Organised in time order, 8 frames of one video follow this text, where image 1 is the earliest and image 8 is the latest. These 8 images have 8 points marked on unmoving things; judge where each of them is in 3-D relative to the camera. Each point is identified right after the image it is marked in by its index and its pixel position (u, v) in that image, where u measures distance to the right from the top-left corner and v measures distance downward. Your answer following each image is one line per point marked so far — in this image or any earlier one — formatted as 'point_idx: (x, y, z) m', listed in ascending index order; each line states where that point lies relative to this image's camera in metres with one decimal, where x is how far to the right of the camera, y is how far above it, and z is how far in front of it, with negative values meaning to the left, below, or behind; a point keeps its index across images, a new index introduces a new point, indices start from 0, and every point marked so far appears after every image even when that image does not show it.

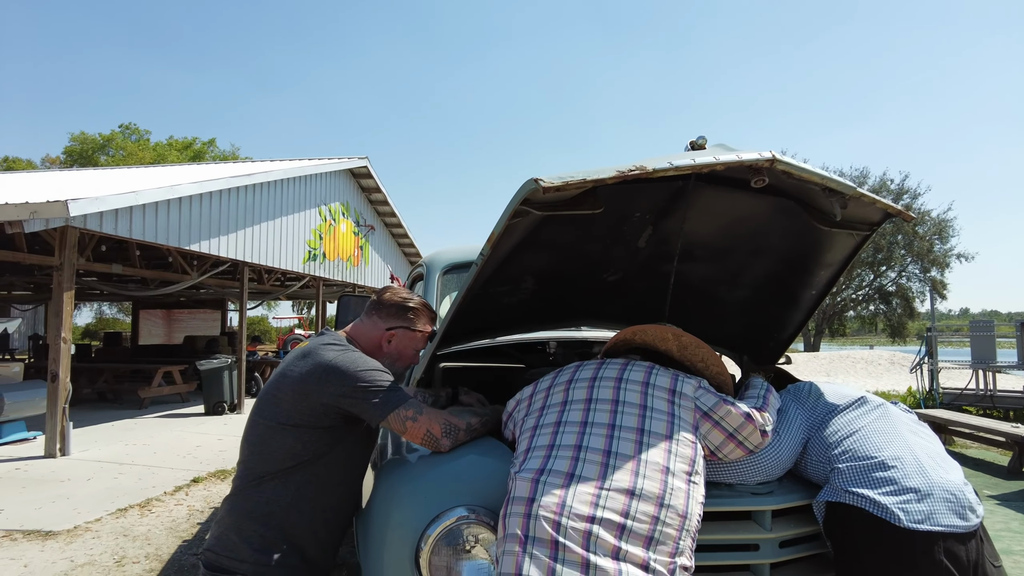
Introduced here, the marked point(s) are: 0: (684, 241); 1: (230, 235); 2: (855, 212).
0: (+0.8, +0.2, +2.7) m
1: (-5.5, +1.1, +12.1) m
2: (+1.2, +0.3, +2.2) m
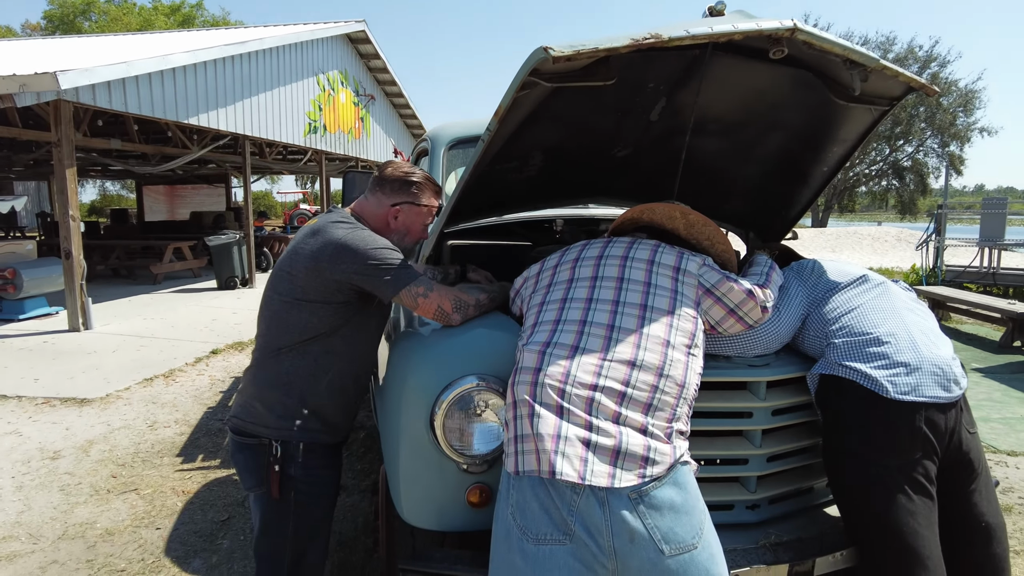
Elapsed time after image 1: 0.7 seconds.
0: (+0.8, +0.7, +2.6) m
1: (-5.4, +3.5, +11.8) m
2: (+1.3, +0.7, +2.1) m
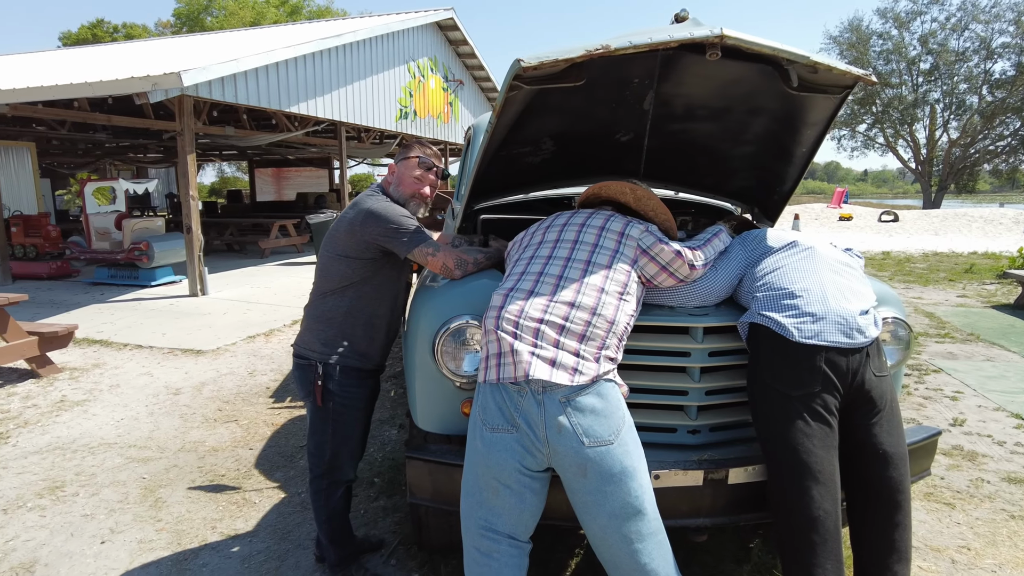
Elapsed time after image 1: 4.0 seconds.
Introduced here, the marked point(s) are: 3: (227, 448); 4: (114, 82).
0: (+0.8, +0.9, +3.0) m
1: (-3.9, +4.0, +12.8) m
2: (+1.2, +0.8, +2.4) m
3: (-2.0, -1.1, +4.3) m
4: (-5.2, +2.7, +8.0) m
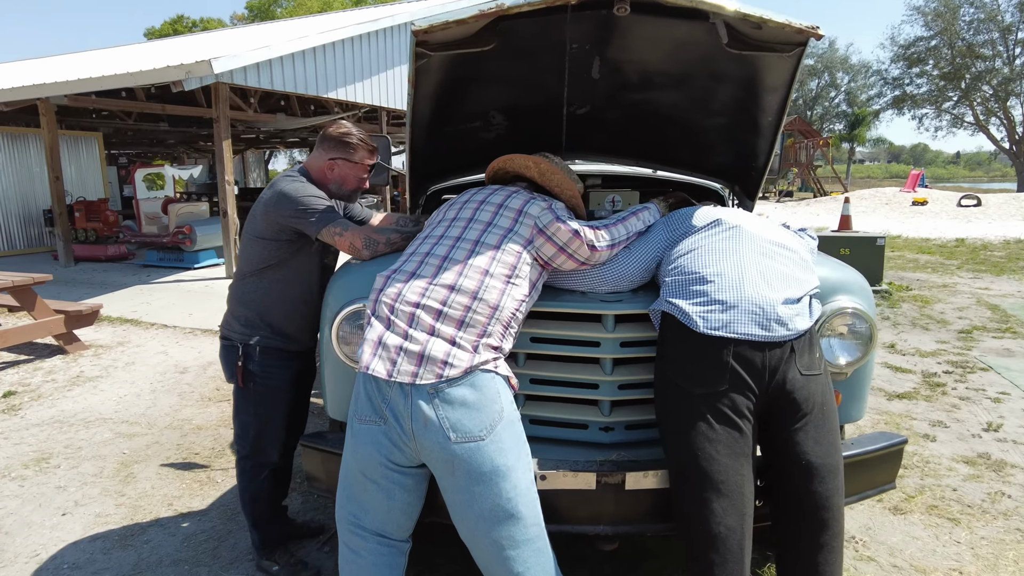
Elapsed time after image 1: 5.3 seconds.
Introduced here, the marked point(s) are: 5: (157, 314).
0: (+0.5, +1.0, +2.7) m
1: (-3.1, +4.3, +13.0) m
2: (+0.9, +0.9, +2.1) m
3: (-2.2, -1.0, +4.4) m
4: (-4.9, +2.9, +8.3) m
5: (-4.4, -0.3, +7.7) m
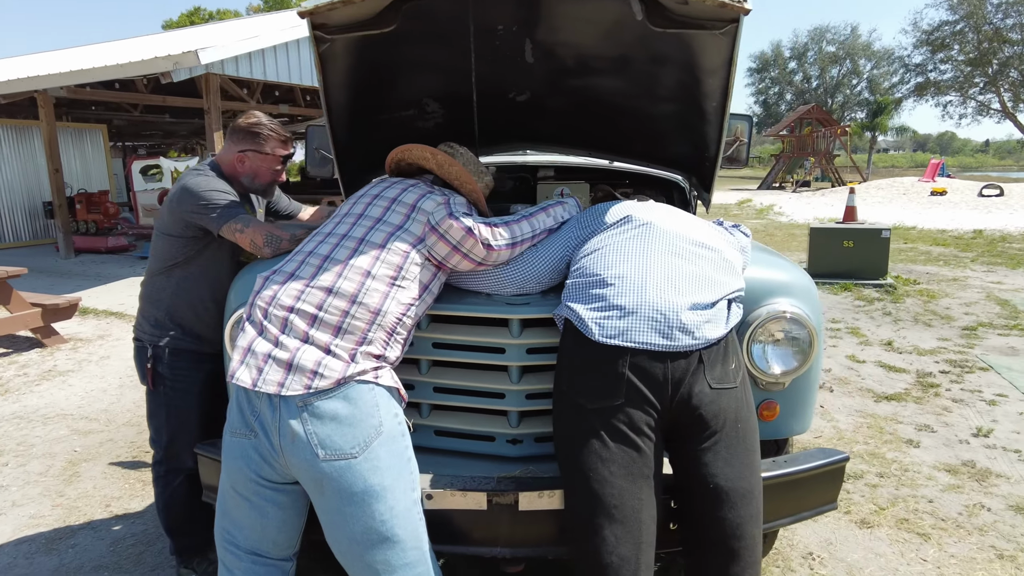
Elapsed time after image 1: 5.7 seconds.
0: (+0.2, +1.0, +2.5) m
1: (-3.1, +4.5, +12.8) m
2: (+0.6, +0.9, +1.9) m
3: (-2.4, -1.0, +4.3) m
4: (-5.0, +3.0, +8.3) m
5: (-4.6, -0.2, +7.6) m
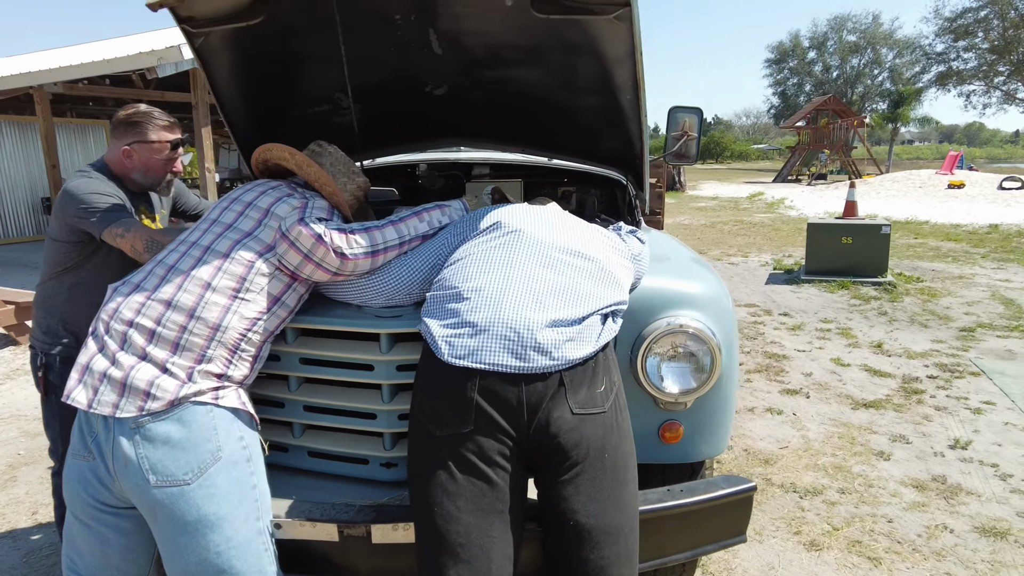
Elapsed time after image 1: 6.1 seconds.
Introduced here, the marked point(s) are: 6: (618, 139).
0: (-0.1, +0.9, +2.3) m
1: (-3.1, +4.6, +12.7) m
2: (+0.2, +0.8, +1.8) m
3: (-2.7, -1.0, +4.3) m
4: (-5.2, +3.1, +8.2) m
5: (-4.8, -0.2, +7.6) m
6: (+0.5, +0.7, +2.7) m
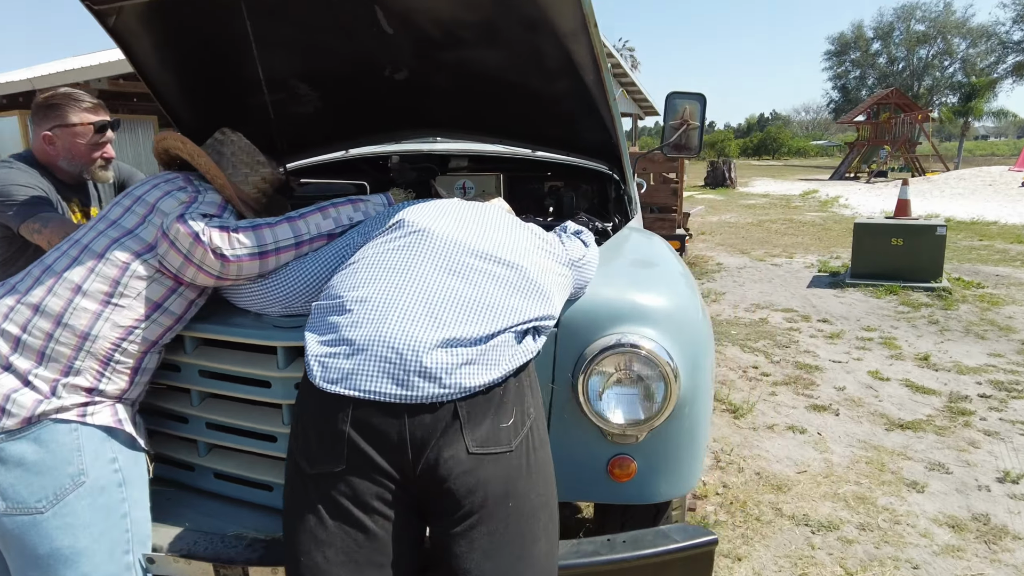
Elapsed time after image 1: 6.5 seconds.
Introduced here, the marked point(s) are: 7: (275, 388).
0: (-0.3, +0.9, +2.1) m
1: (-2.4, +4.7, +12.6) m
2: (0.0, +0.8, +1.5) m
3: (-2.8, -0.9, +4.2) m
4: (-4.8, +3.2, +8.4) m
5: (-4.5, -0.1, +7.7) m
6: (+0.3, +0.6, +2.4) m
7: (-0.6, -0.3, +1.6) m
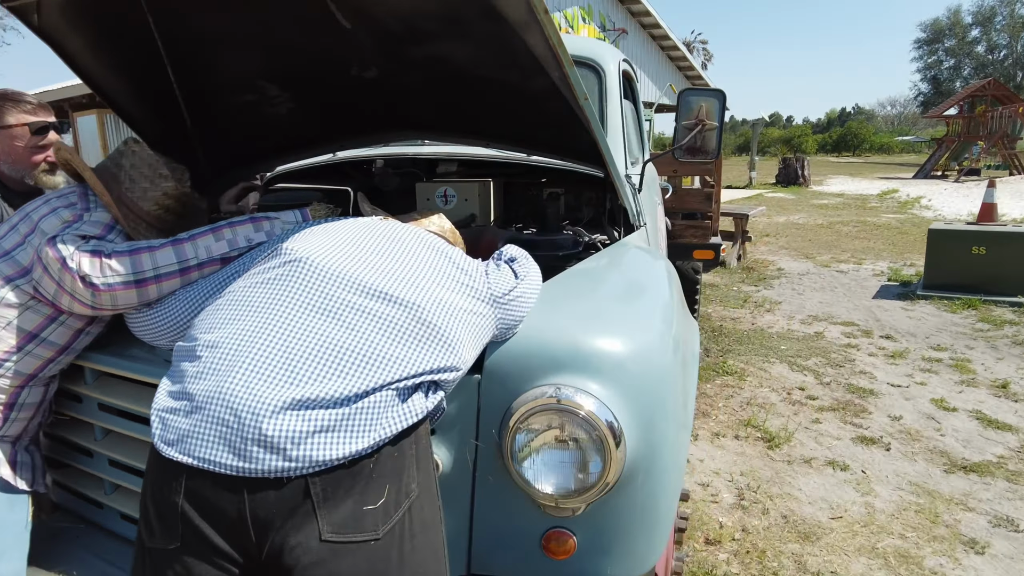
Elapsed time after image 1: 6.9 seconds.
0: (-0.4, +0.8, +1.9) m
1: (-1.3, +4.7, +12.5) m
2: (-0.2, +0.7, +1.2) m
3: (-2.7, -0.9, +4.3) m
4: (-4.2, +3.3, +8.5) m
5: (-4.0, 0.0, +7.9) m
6: (+0.3, +0.5, +2.1) m
7: (-0.8, -0.3, +1.4) m
